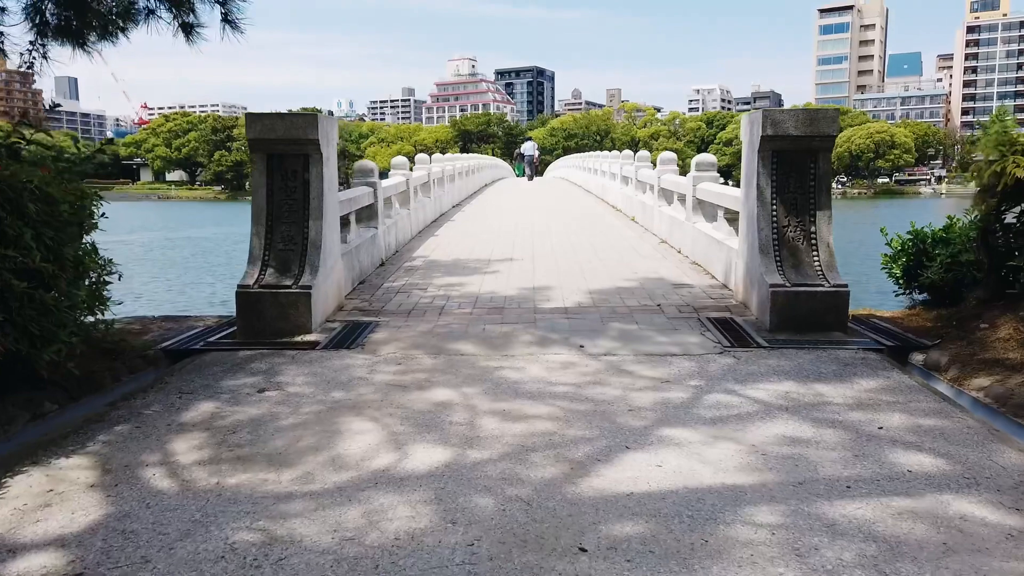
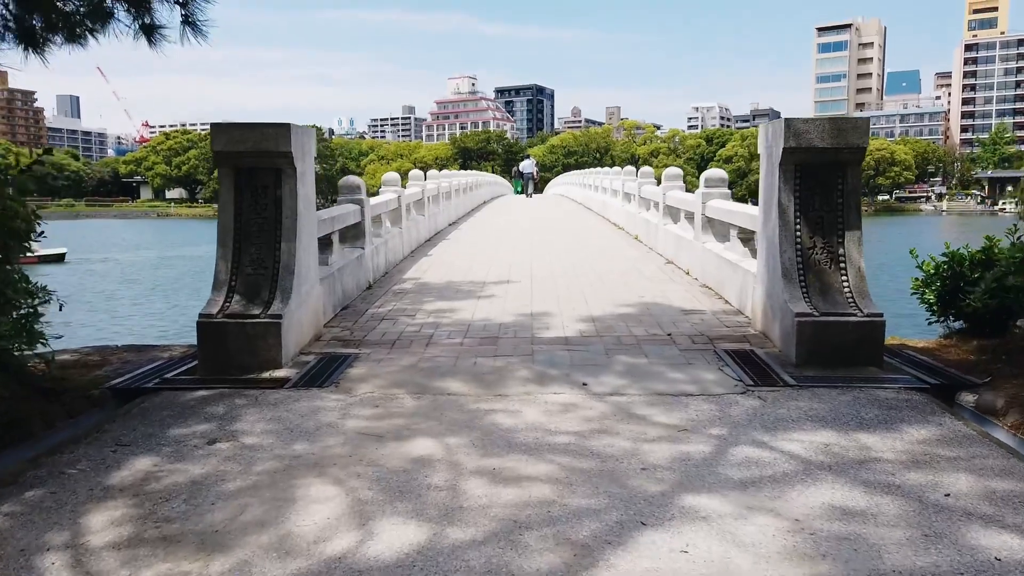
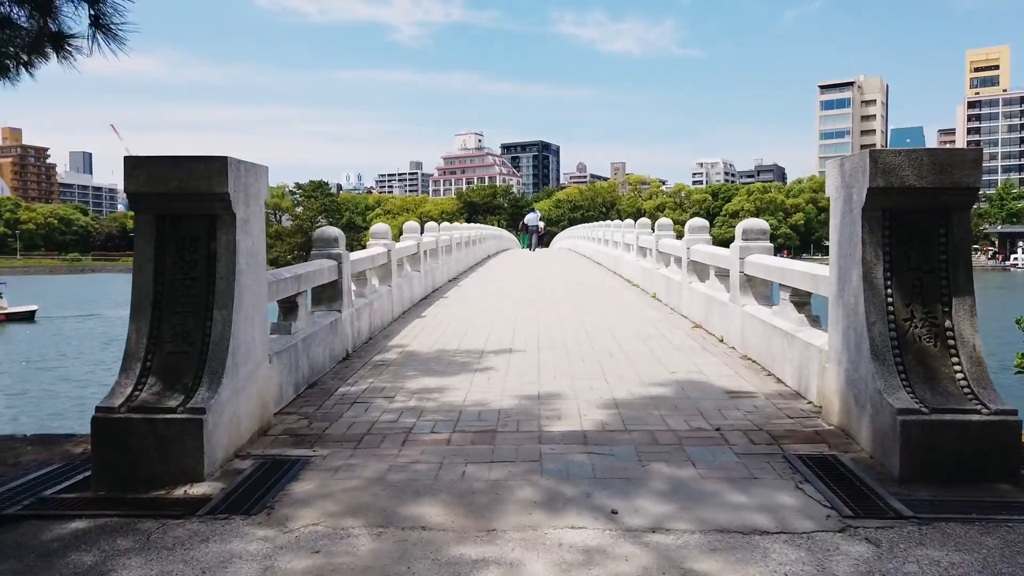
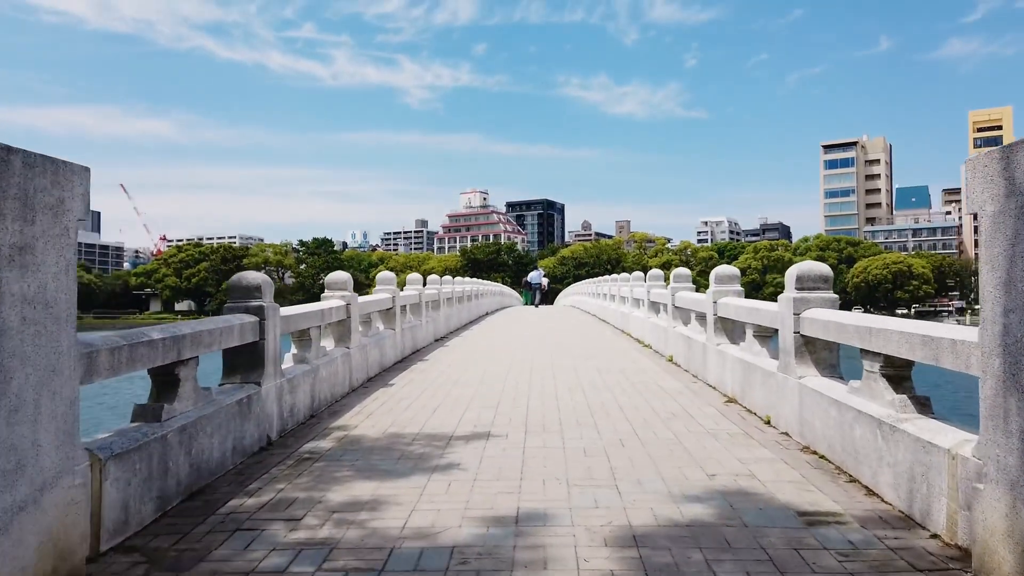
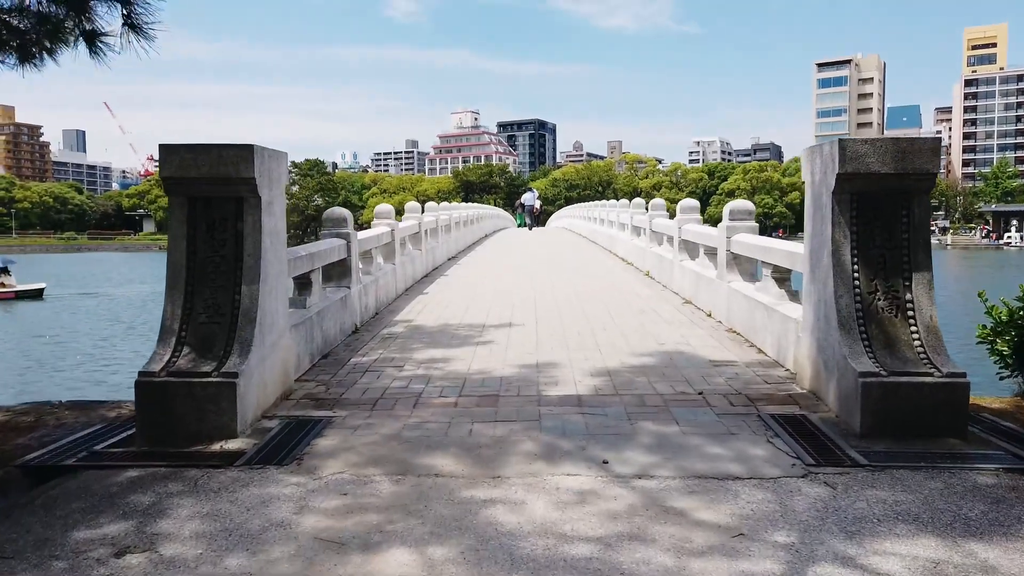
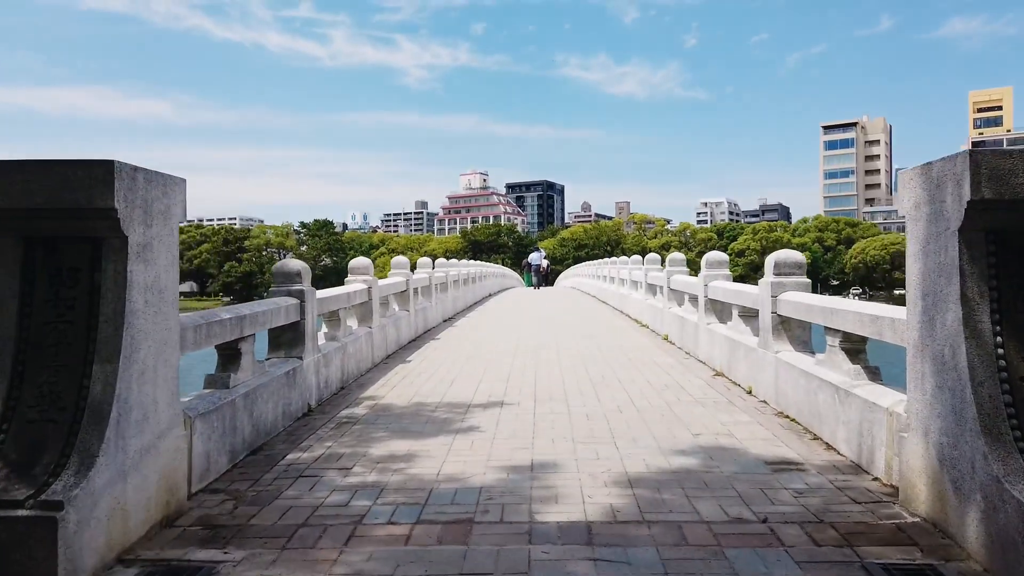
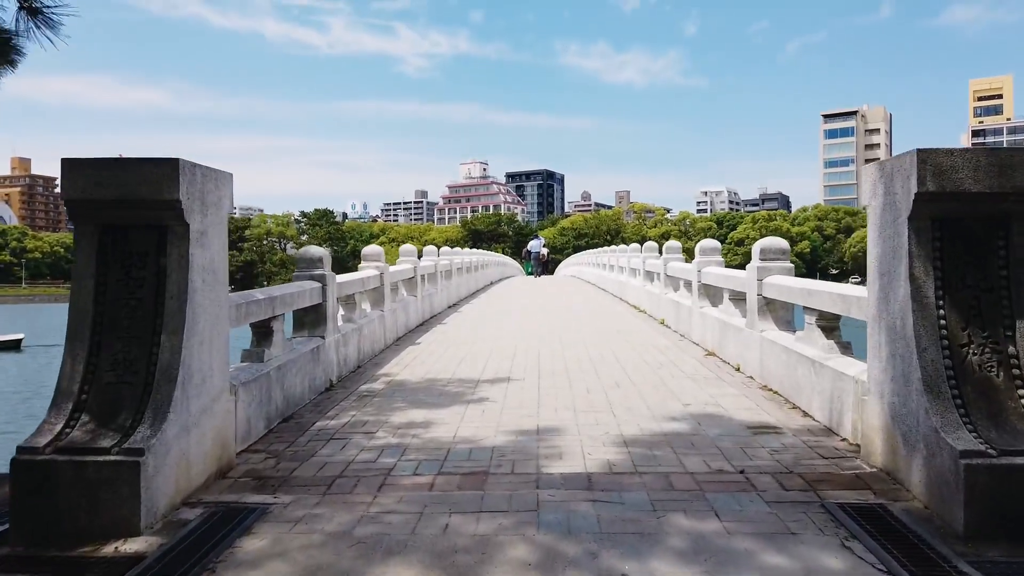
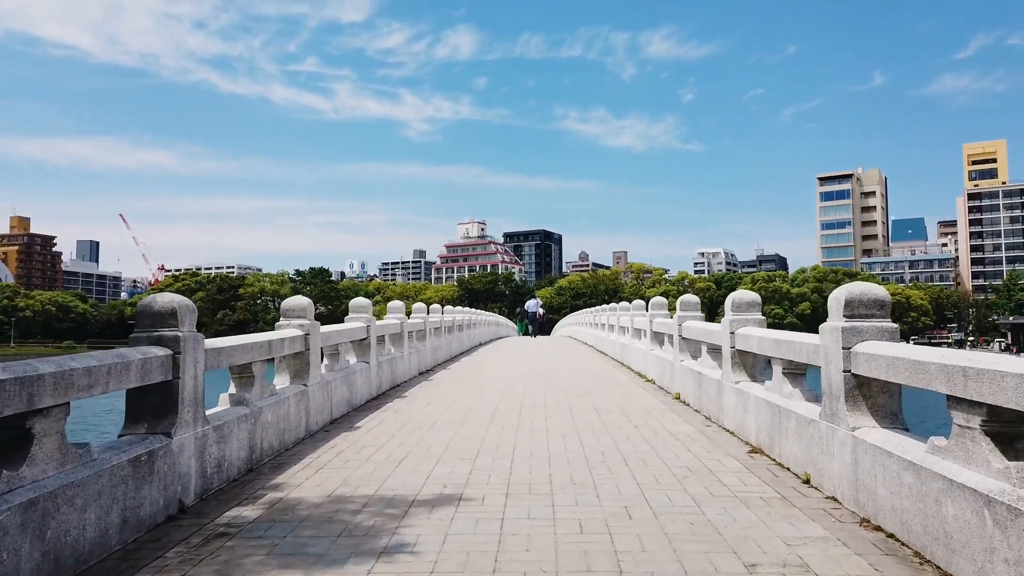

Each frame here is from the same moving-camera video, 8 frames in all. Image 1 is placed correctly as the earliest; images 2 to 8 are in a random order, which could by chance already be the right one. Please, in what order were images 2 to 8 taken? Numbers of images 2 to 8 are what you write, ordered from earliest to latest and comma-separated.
2, 5, 3, 7, 6, 4, 8
